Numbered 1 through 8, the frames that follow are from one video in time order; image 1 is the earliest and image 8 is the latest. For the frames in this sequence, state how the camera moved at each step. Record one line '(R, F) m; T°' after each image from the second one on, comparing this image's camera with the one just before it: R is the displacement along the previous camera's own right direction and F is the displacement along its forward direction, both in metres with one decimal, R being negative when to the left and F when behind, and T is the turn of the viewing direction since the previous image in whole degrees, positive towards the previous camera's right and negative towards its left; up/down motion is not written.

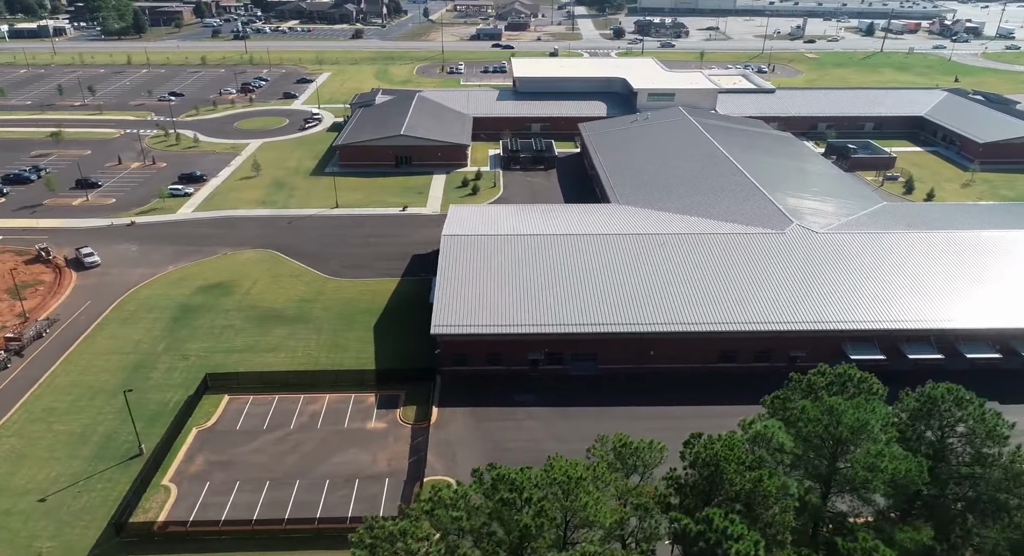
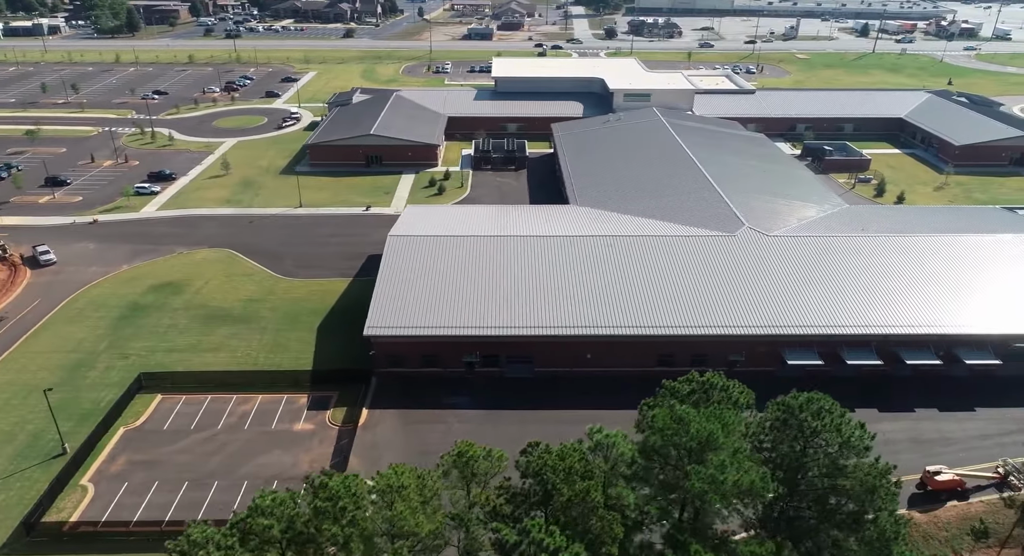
(+4.1, +0.3) m; -1°
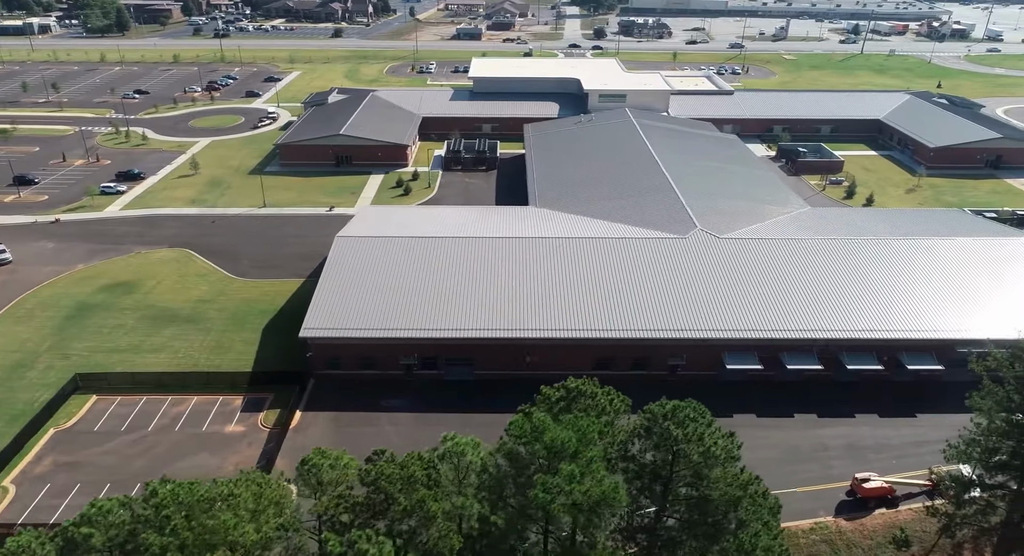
(+3.7, +0.4) m; 0°
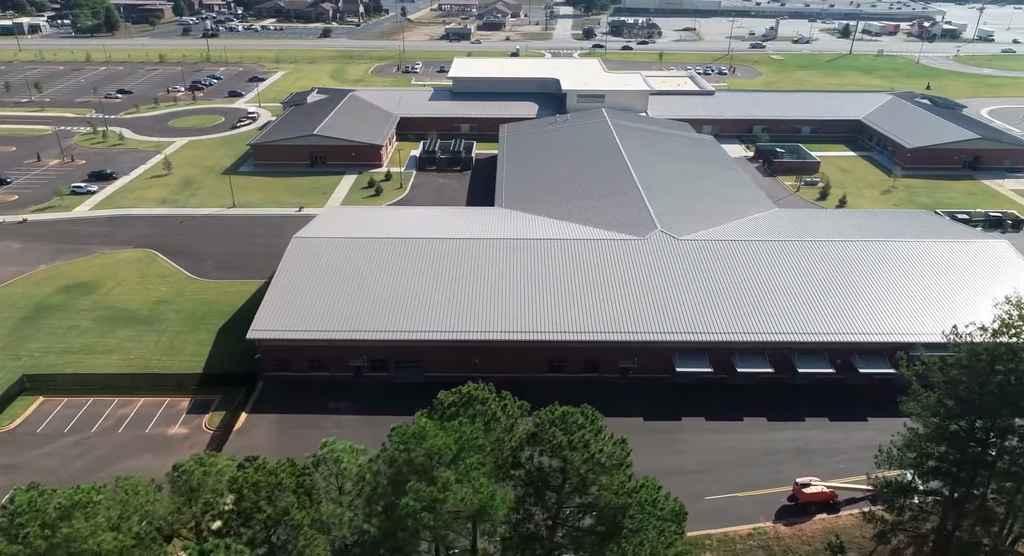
(+2.9, +0.3) m; 0°
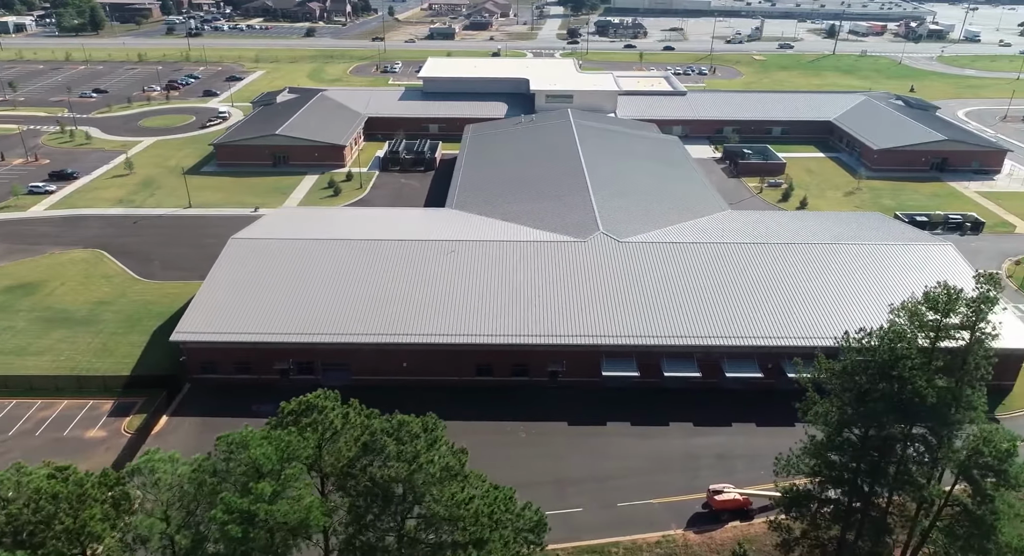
(+4.1, +0.4) m; 0°
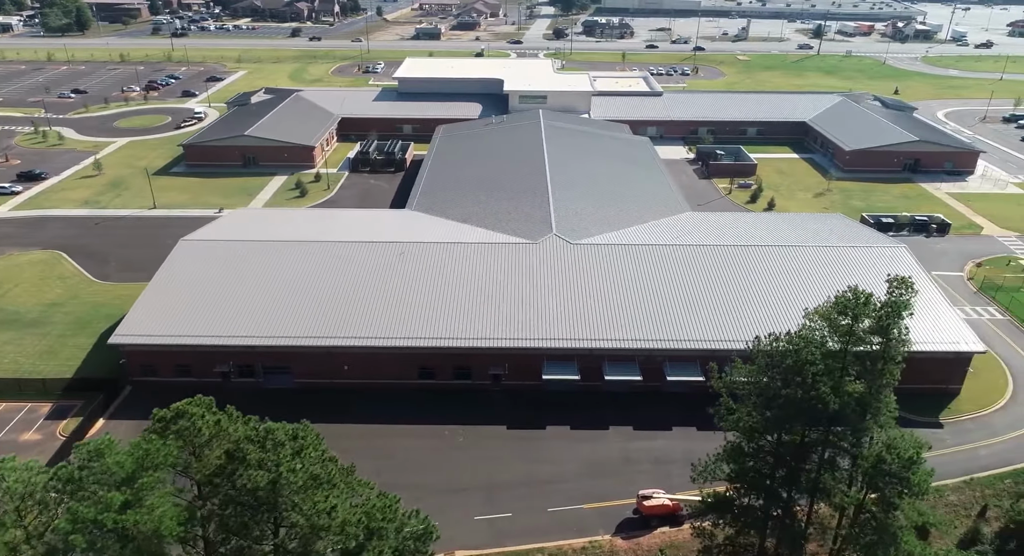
(+3.2, +0.3) m; 0°
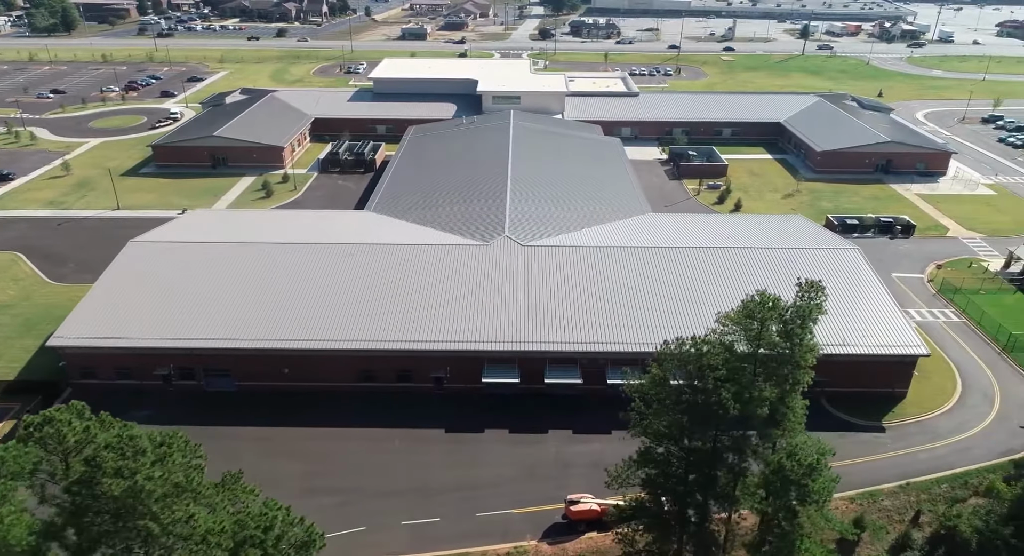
(+3.2, +0.3) m; 0°
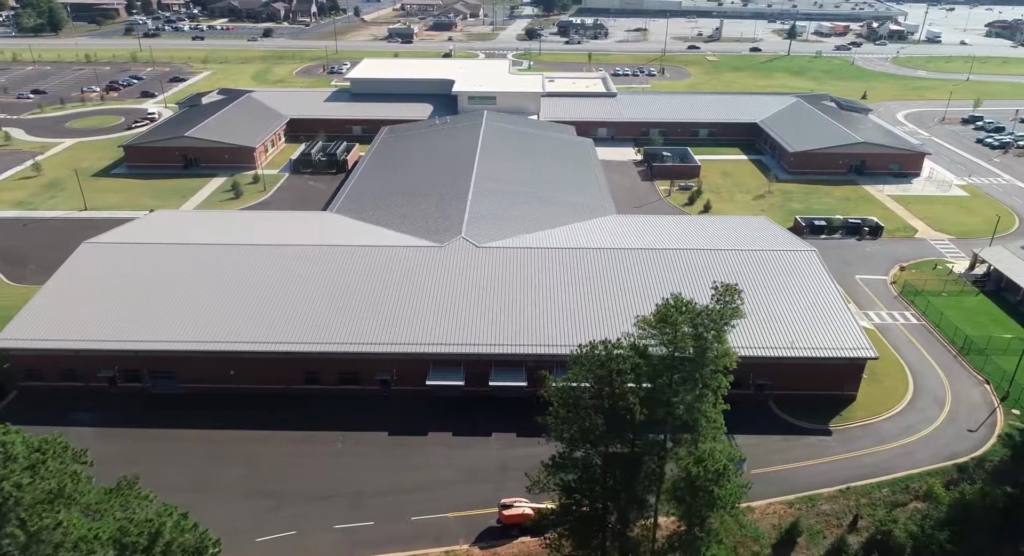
(+2.9, +0.2) m; 0°
